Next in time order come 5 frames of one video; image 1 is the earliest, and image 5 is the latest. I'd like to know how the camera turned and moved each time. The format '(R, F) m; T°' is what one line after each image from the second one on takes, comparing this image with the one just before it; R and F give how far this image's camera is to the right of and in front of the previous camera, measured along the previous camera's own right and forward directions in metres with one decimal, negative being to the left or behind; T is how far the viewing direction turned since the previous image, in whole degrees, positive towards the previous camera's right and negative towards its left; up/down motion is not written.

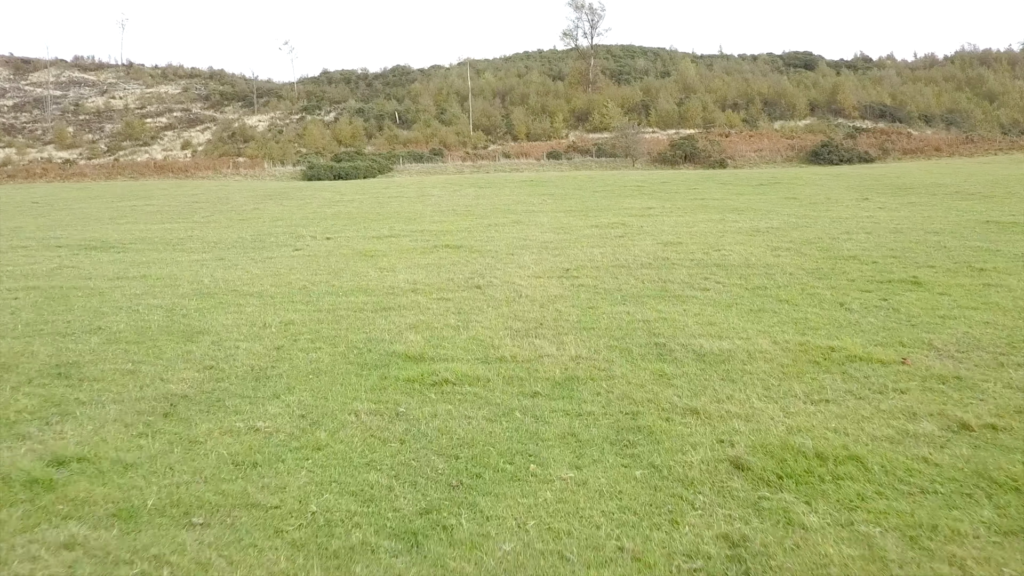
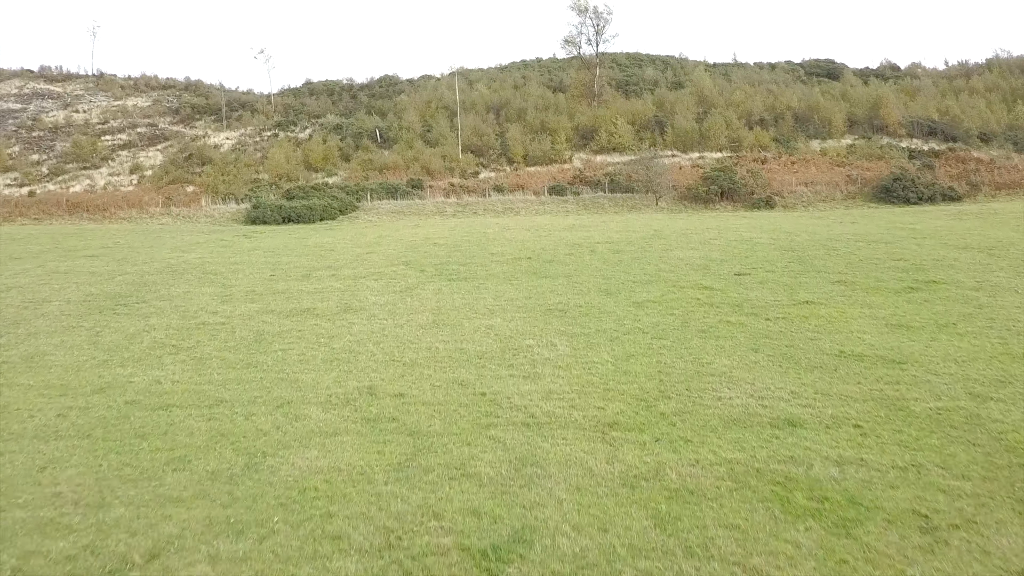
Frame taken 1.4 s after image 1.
(+0.2, +6.1) m; 0°
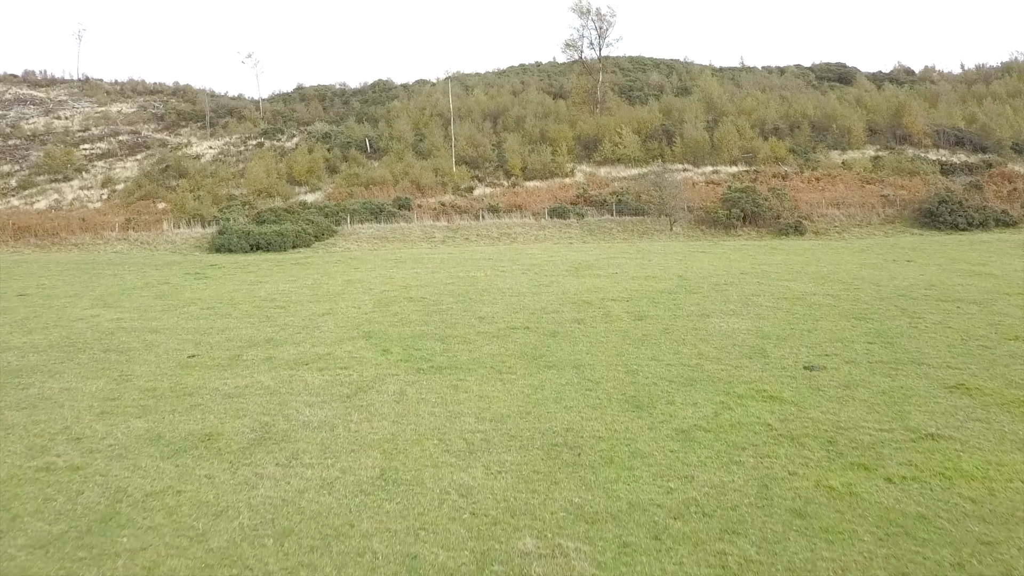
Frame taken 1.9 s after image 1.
(+0.1, +2.8) m; 0°
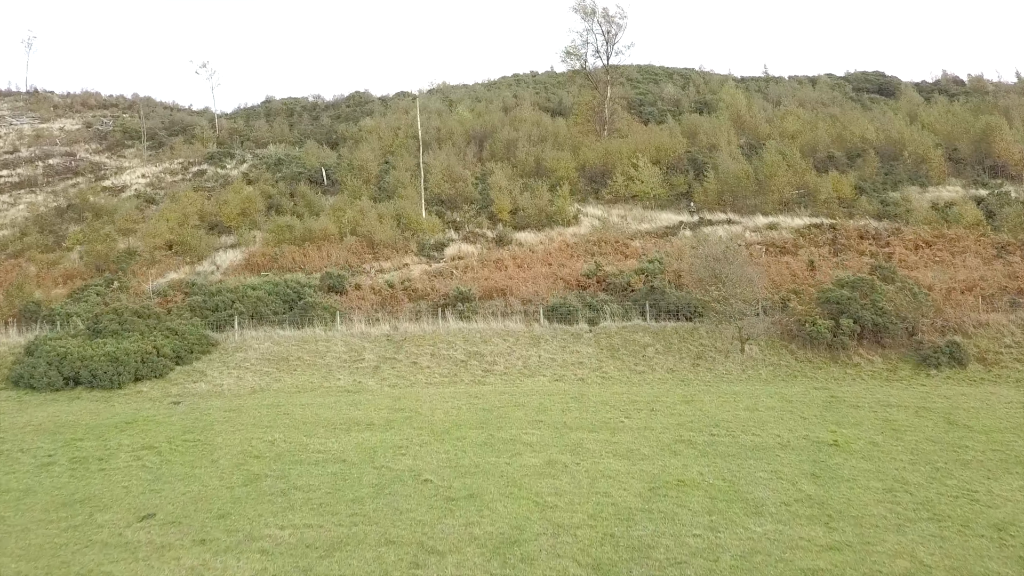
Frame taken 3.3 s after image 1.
(+0.5, +8.7) m; 0°
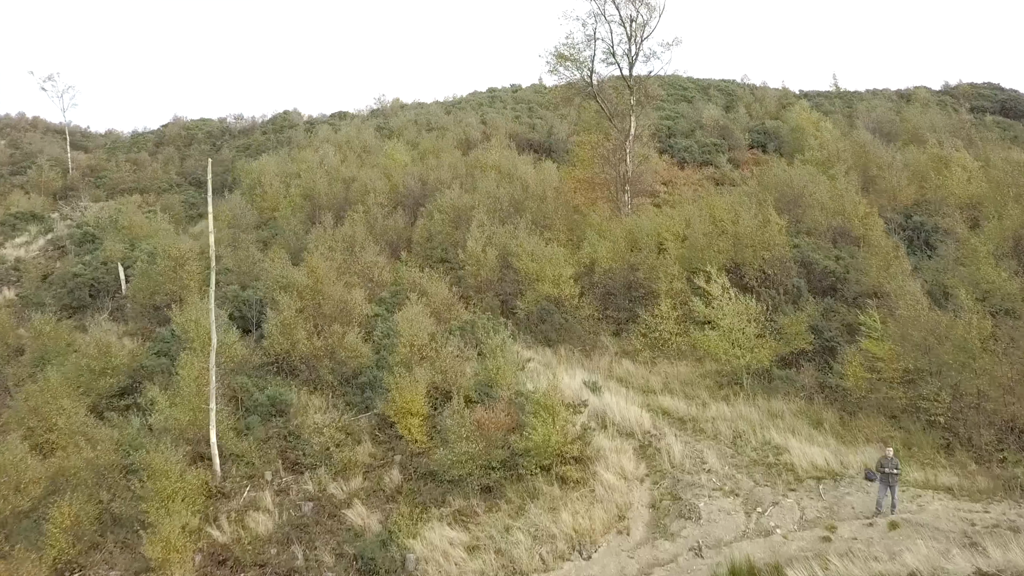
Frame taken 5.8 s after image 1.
(+1.5, +17.4) m; 0°
